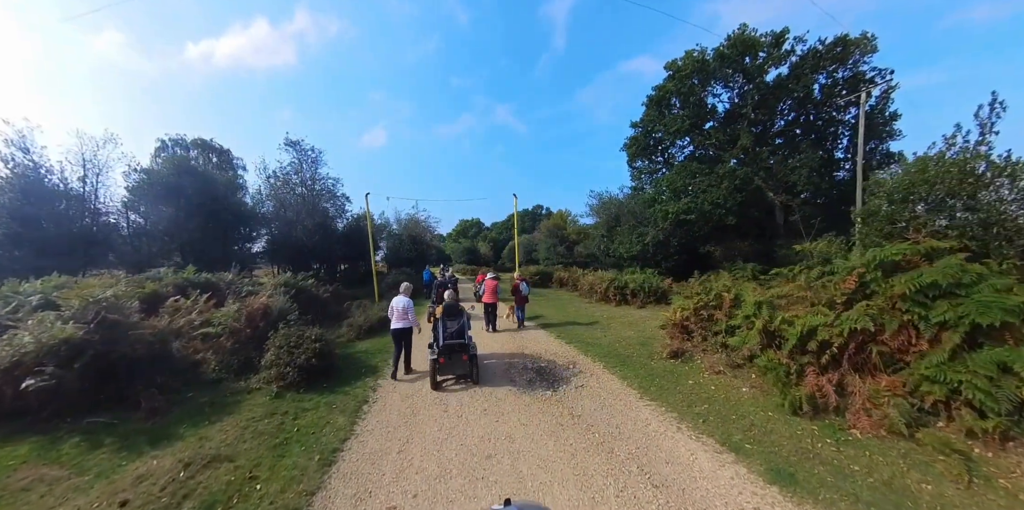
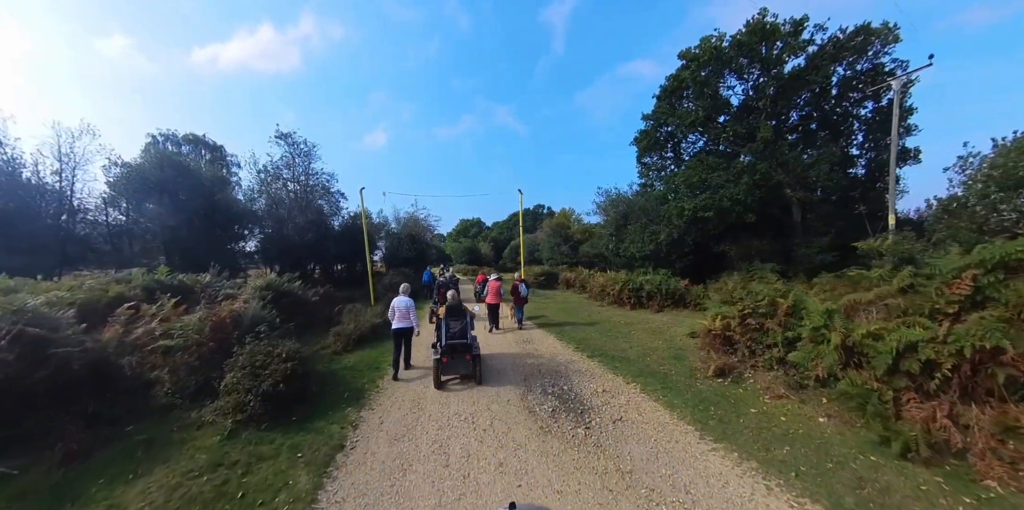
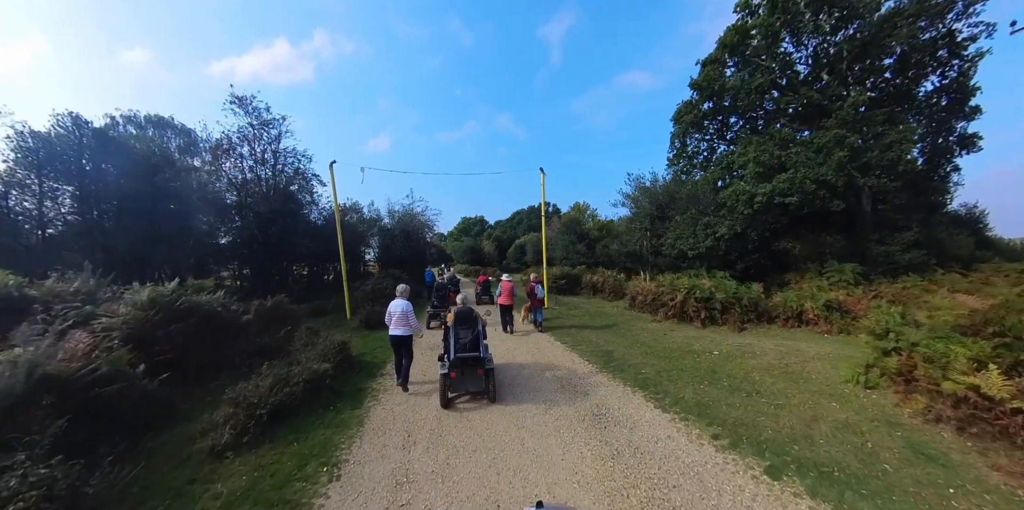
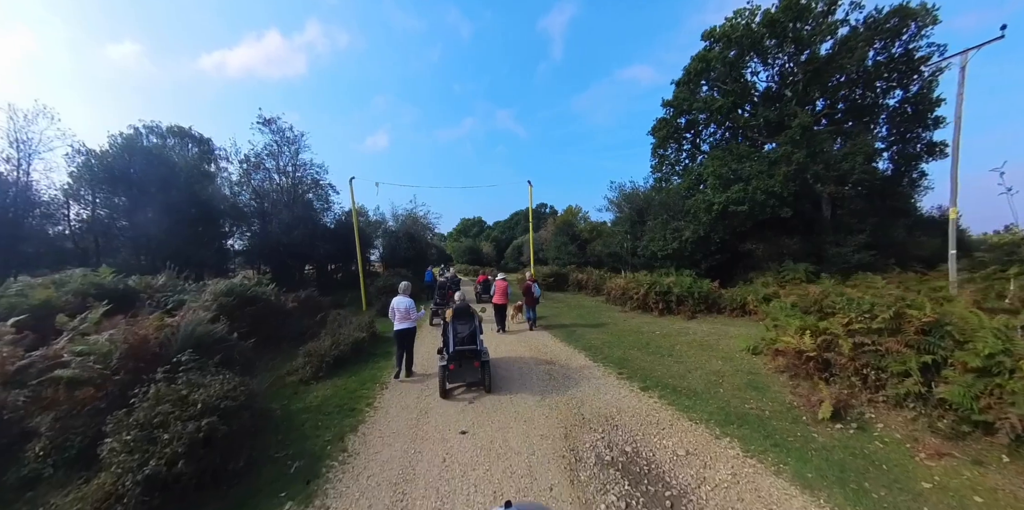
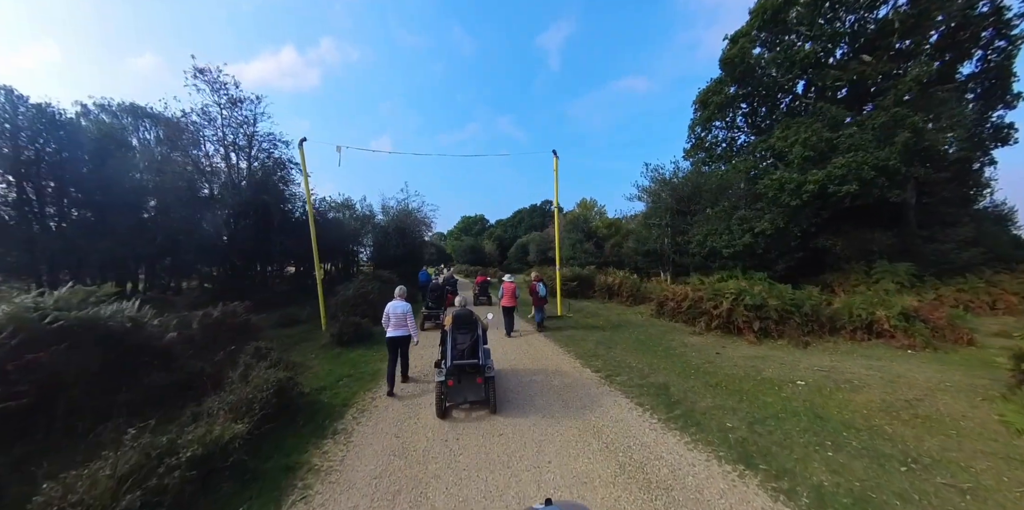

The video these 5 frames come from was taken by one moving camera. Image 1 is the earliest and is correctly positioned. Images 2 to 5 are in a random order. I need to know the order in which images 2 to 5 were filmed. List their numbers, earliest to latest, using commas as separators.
2, 4, 3, 5
